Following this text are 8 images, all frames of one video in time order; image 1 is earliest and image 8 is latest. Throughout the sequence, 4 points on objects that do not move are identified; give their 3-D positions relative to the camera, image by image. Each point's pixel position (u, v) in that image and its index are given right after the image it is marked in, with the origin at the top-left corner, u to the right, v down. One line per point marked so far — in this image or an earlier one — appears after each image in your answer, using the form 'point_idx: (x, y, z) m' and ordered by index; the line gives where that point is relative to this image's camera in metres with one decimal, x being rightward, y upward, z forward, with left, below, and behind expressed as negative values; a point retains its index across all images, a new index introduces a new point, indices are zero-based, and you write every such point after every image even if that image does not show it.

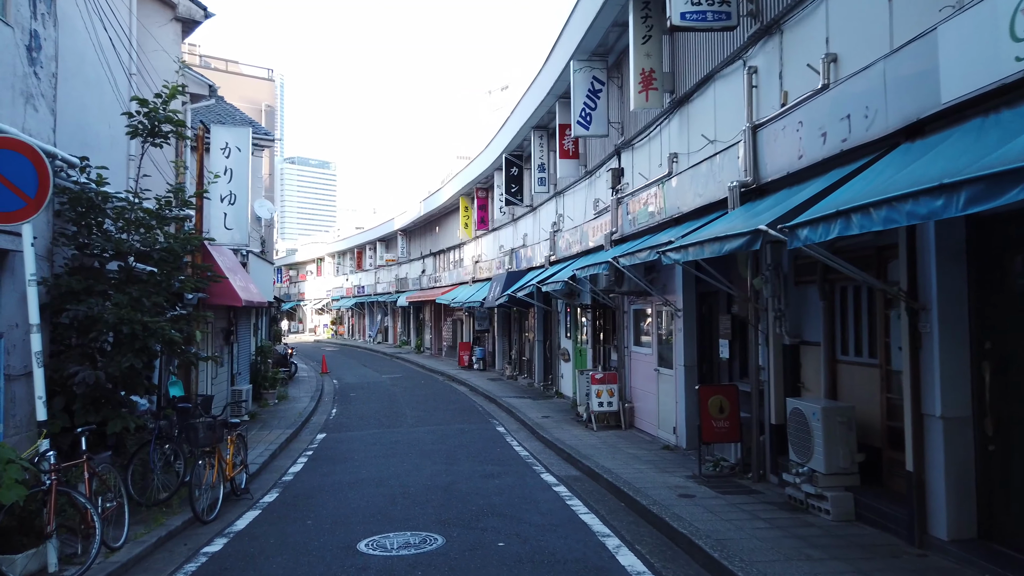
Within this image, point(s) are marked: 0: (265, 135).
0: (-6.0, +3.7, +18.2) m
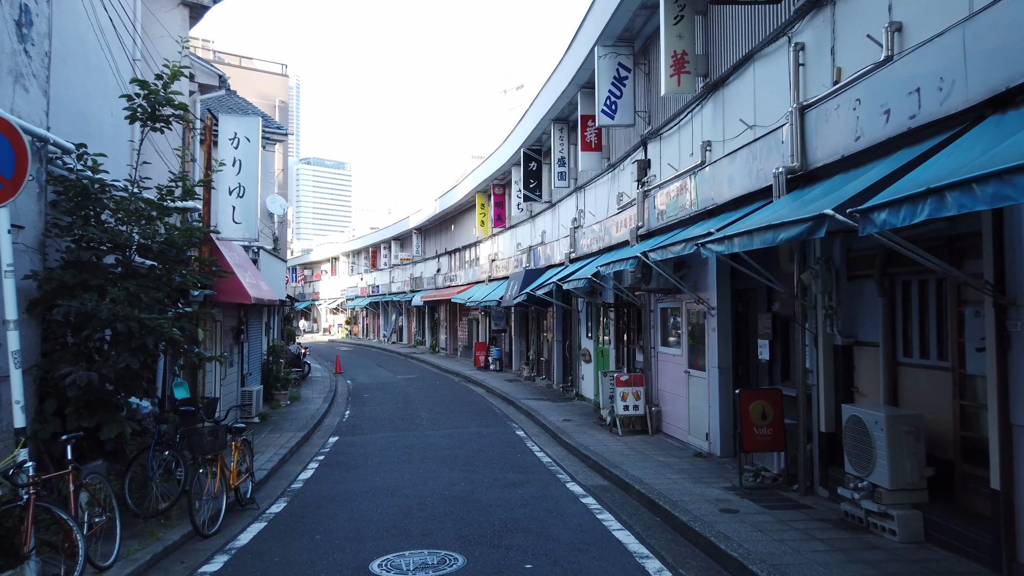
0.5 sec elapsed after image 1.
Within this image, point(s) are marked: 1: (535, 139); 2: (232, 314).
0: (-5.5, +3.7, +17.7) m
1: (+0.6, +3.9, +19.6) m
2: (-5.2, -0.5, +14.0) m
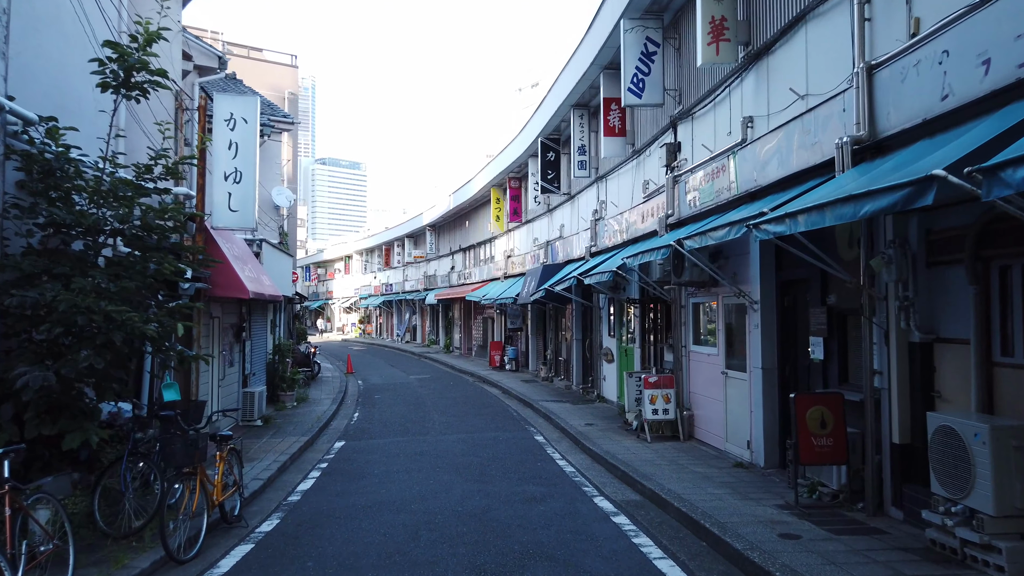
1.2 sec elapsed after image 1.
0: (-5.1, +3.8, +16.9) m
1: (+1.0, +4.0, +18.7) m
2: (-4.9, -0.4, +13.2) m
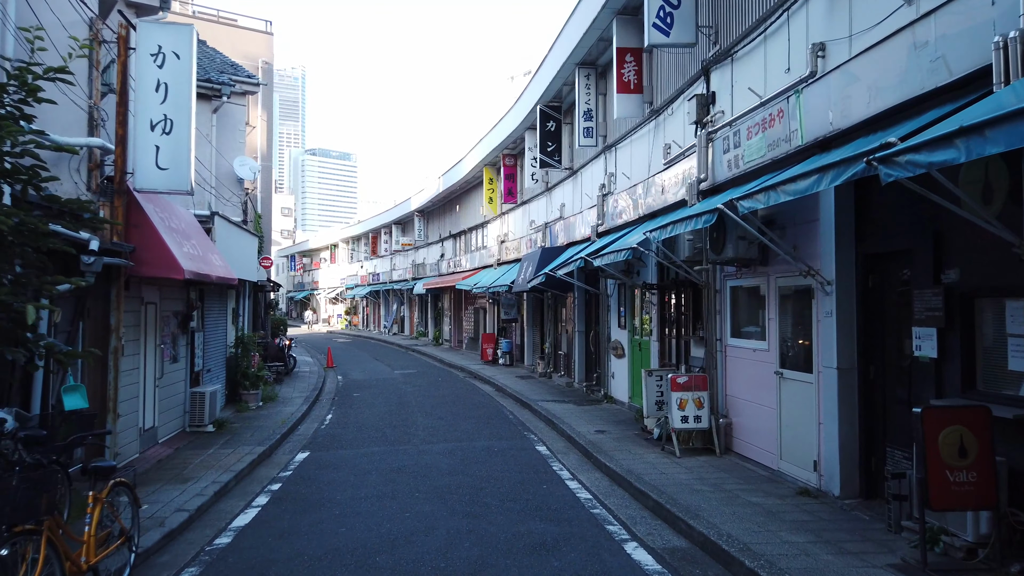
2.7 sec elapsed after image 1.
0: (-5.2, +4.2, +14.8) m
1: (+0.9, +4.3, +16.7) m
2: (-4.9, -0.1, +11.1) m
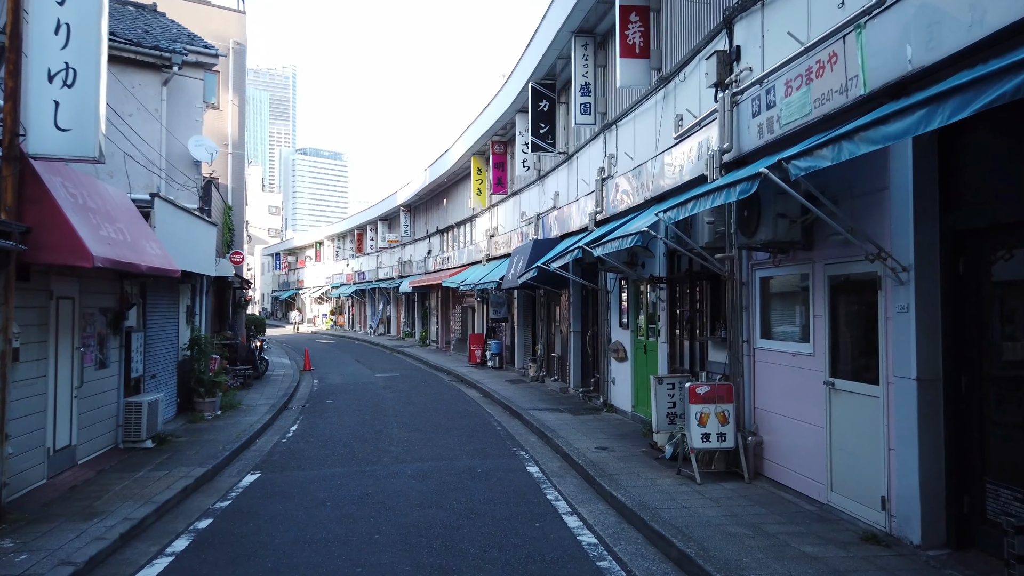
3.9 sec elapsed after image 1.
0: (-5.4, +4.2, +13.2) m
1: (+0.7, +4.4, +15.1) m
2: (-5.1, 0.0, +9.5) m
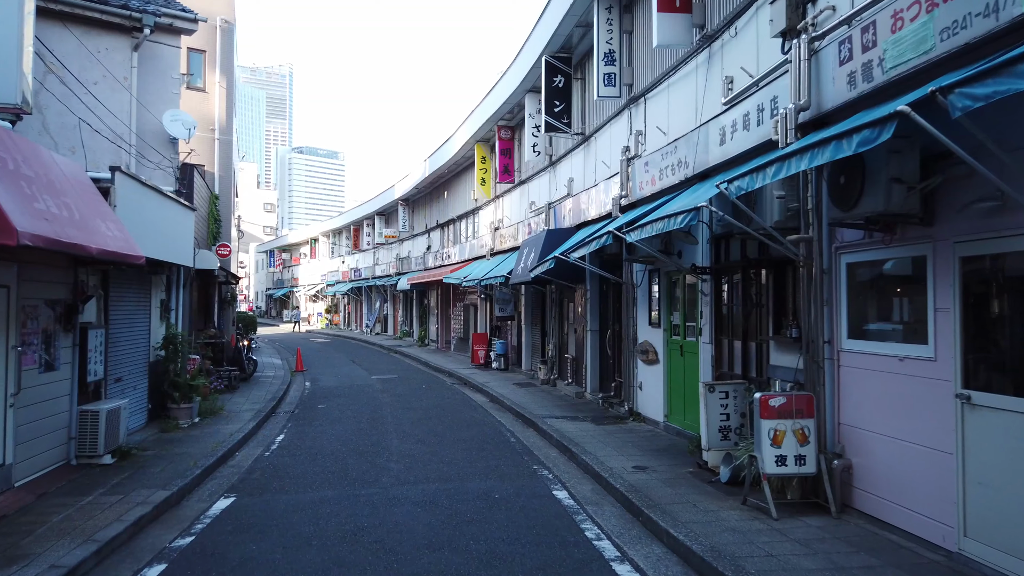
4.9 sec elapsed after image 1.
0: (-5.2, +4.4, +11.8) m
1: (+0.9, +4.5, +13.7) m
2: (-4.9, +0.1, +8.1) m
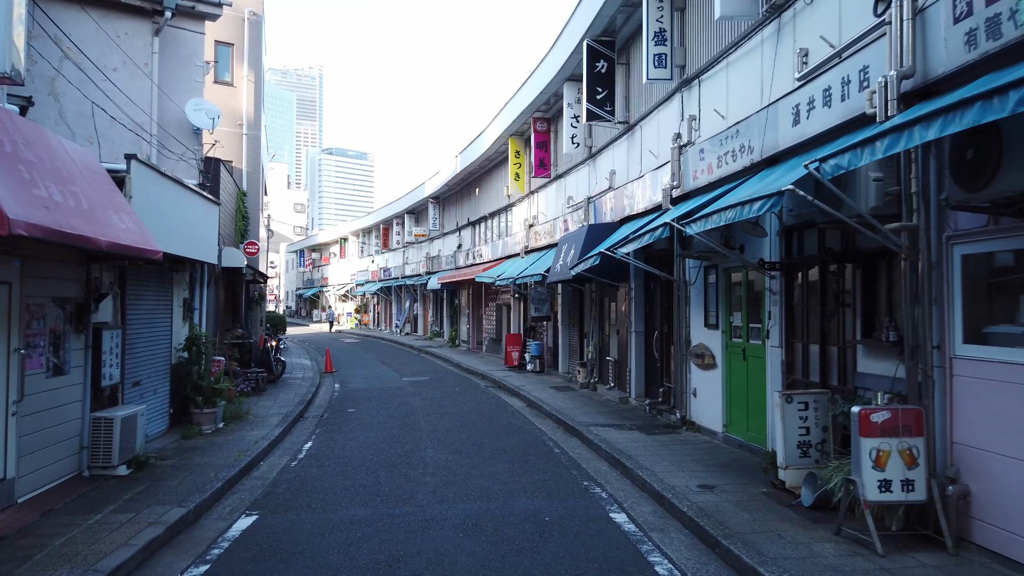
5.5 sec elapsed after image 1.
0: (-4.6, +4.4, +11.2) m
1: (+1.6, +4.5, +12.9) m
2: (-4.4, +0.1, +7.4) m
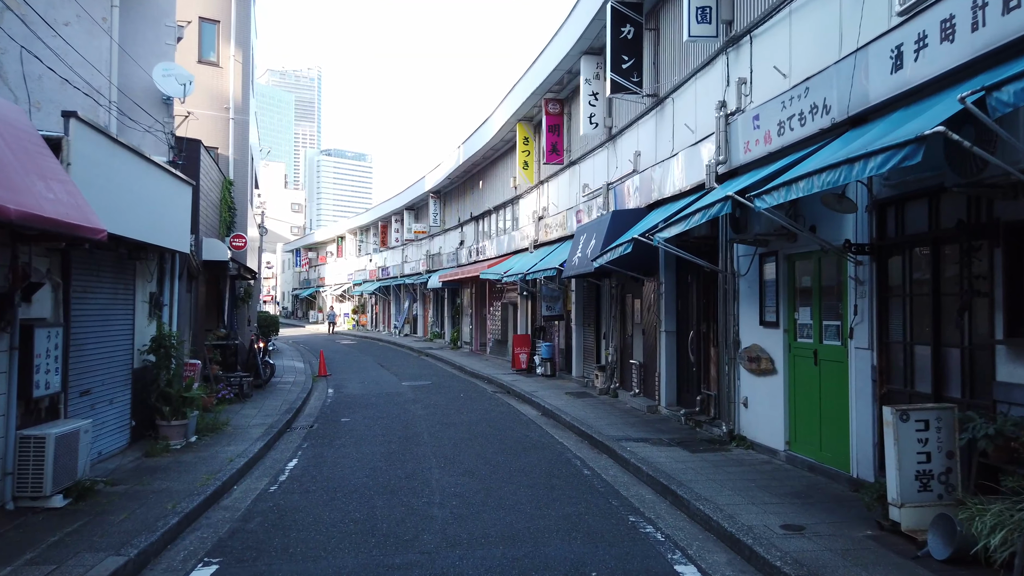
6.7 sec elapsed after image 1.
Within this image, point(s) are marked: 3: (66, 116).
0: (-4.4, +4.5, +9.7) m
1: (+1.8, +4.6, +11.4) m
2: (-4.1, +0.2, +5.9) m
3: (-3.9, +1.5, +6.5) m
